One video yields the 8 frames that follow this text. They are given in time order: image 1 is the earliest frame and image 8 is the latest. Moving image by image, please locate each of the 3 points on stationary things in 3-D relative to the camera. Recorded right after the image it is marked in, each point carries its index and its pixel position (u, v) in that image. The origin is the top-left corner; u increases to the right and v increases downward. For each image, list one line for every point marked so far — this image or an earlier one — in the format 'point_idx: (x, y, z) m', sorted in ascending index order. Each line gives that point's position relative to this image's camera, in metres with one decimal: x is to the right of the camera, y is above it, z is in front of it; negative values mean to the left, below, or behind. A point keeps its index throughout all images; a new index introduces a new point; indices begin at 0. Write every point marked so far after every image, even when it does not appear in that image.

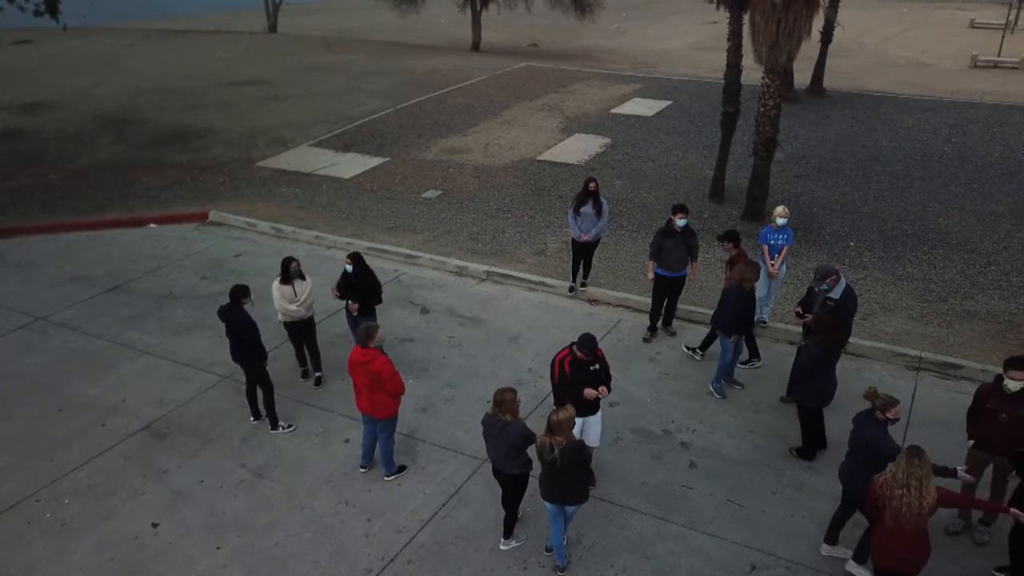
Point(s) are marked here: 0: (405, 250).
0: (-1.3, +0.7, +9.1) m
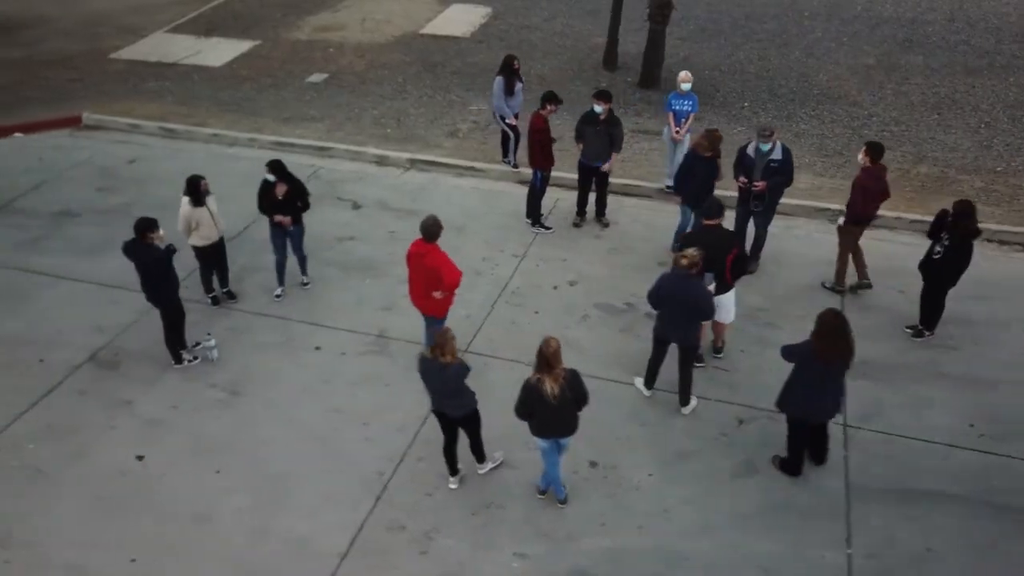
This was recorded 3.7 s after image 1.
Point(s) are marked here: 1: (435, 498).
0: (-0.5, +0.7, +9.0) m
1: (-0.5, -1.5, +5.5) m
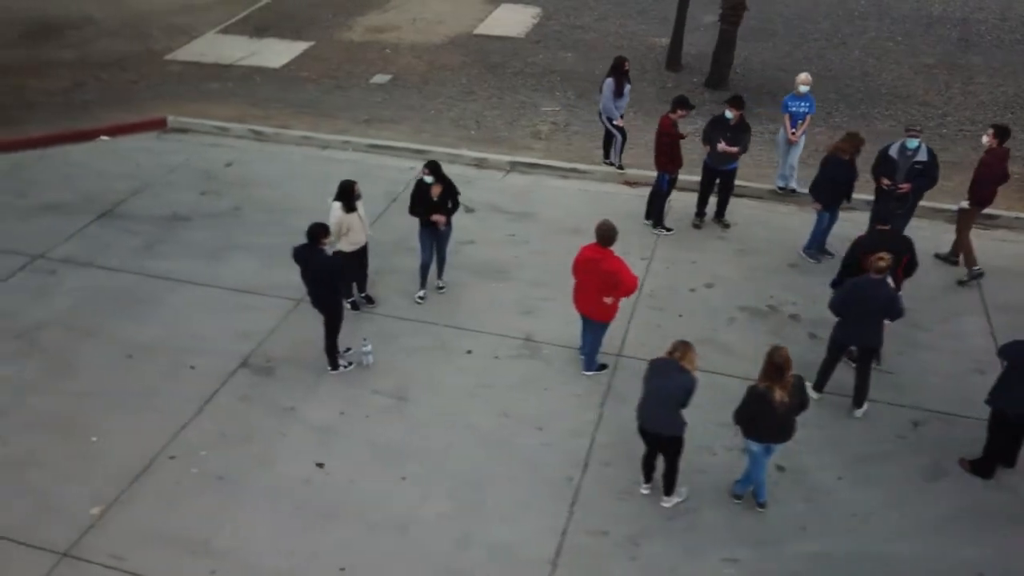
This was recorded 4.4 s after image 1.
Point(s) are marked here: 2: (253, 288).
0: (+0.9, +0.7, +9.0) m
1: (+0.9, -1.6, +5.5) m
2: (-2.6, 0.0, +7.7) m
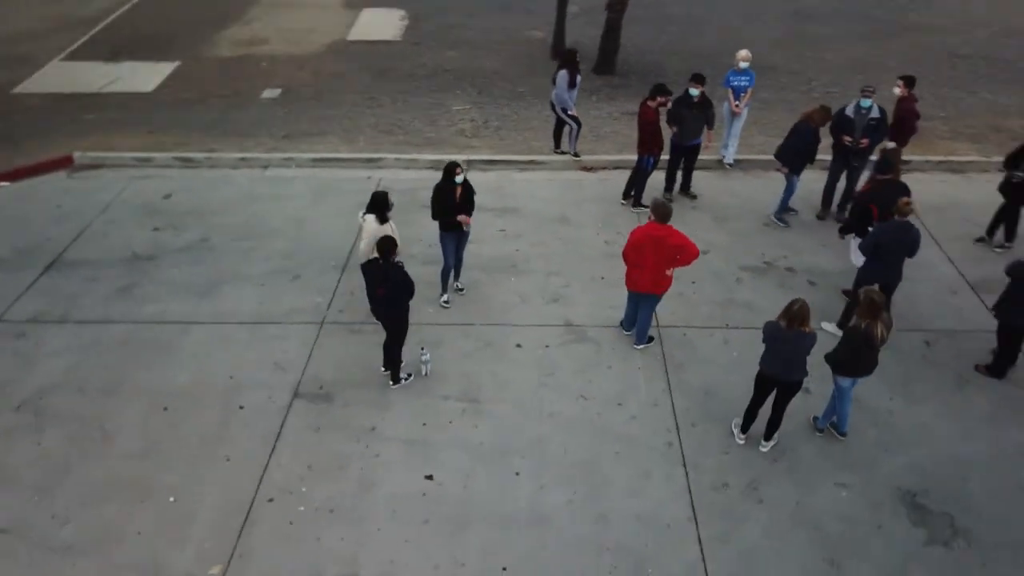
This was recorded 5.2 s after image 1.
0: (+0.6, +0.9, +9.3) m
1: (+1.7, -1.3, +5.9) m
2: (-2.3, -0.3, +7.3) m
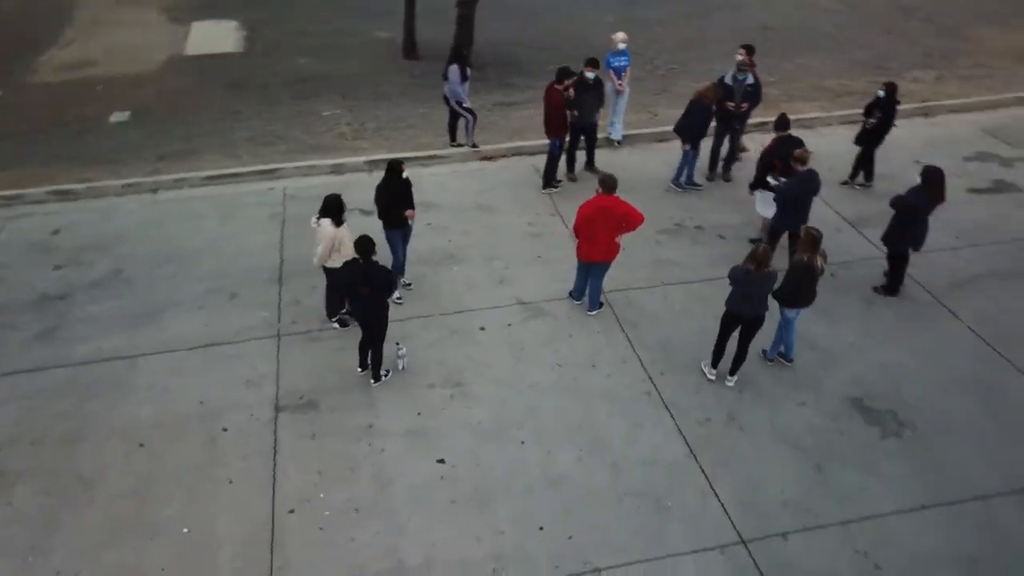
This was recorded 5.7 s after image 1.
0: (-0.4, +1.1, +9.6) m
1: (+1.6, -0.9, +6.5) m
2: (-2.7, -0.5, +7.1) m
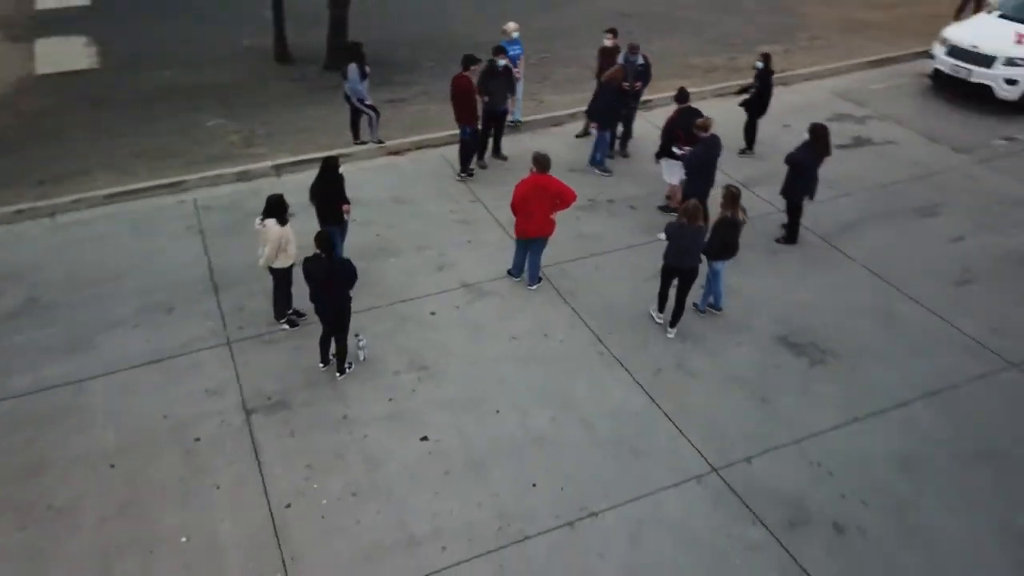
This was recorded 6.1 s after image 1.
0: (-1.4, +1.2, +9.8) m
1: (+1.3, -0.6, +7.1) m
2: (-3.1, -0.6, +6.9) m
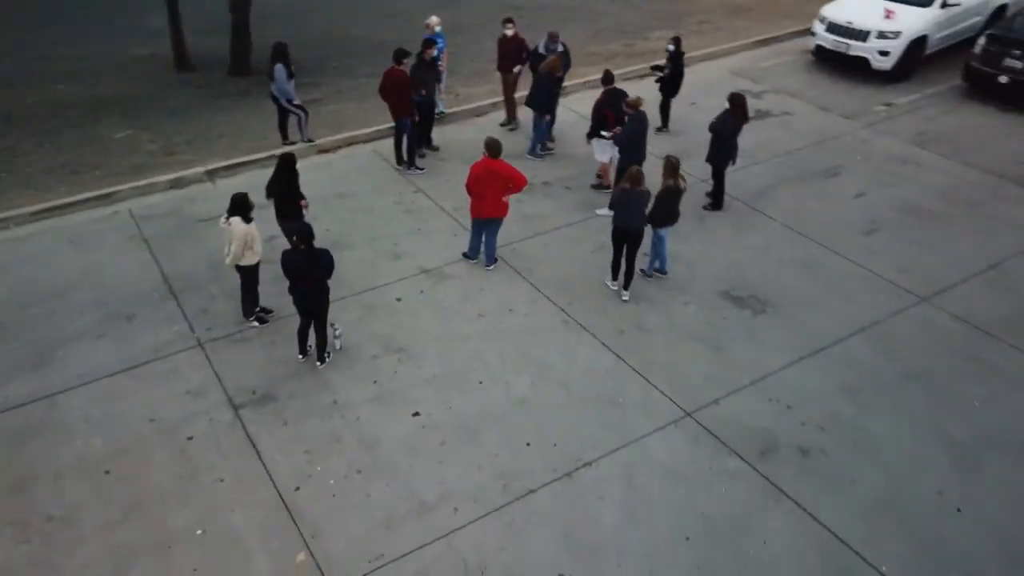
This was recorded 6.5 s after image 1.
0: (-2.2, +1.2, +9.9) m
1: (+1.0, -0.2, +7.6) m
2: (-3.3, -0.6, +6.8) m
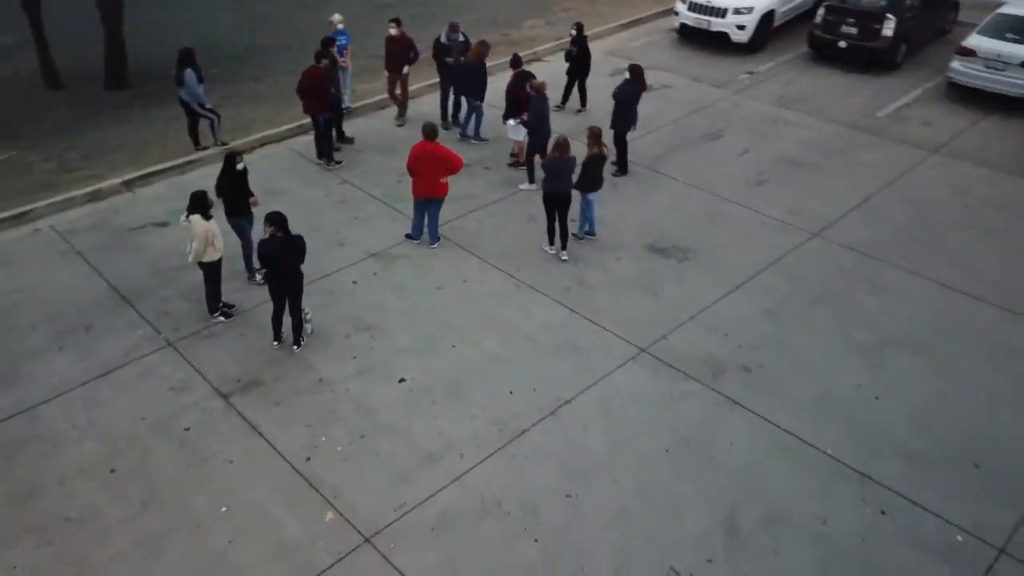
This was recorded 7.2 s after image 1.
0: (-3.2, +1.3, +10.0) m
1: (+0.5, +0.2, +8.3) m
2: (-3.6, -0.7, +6.8) m
